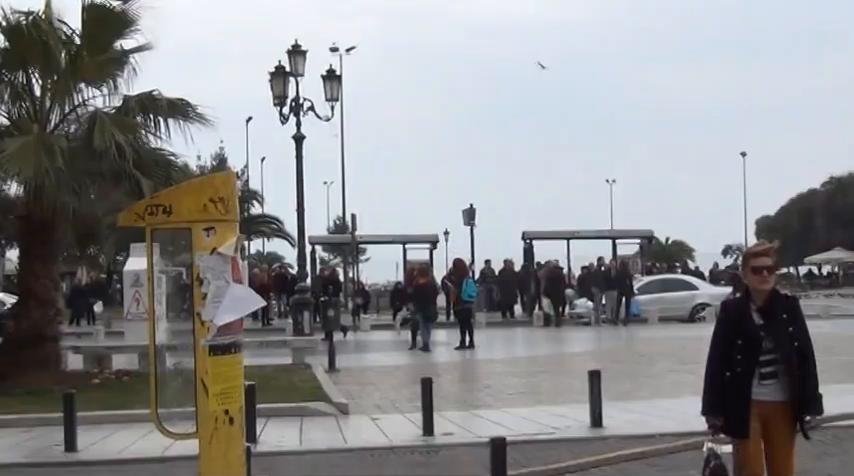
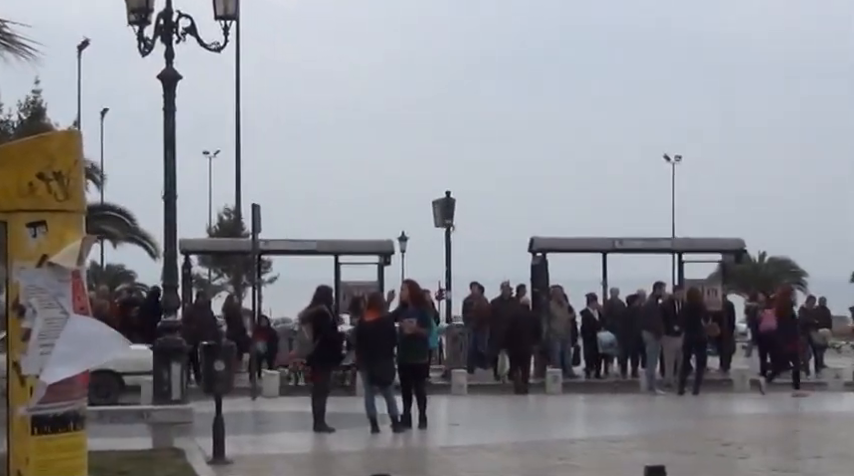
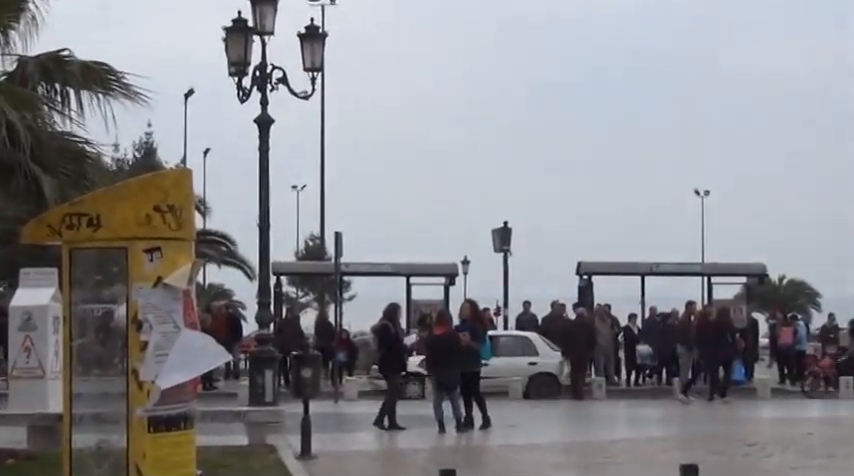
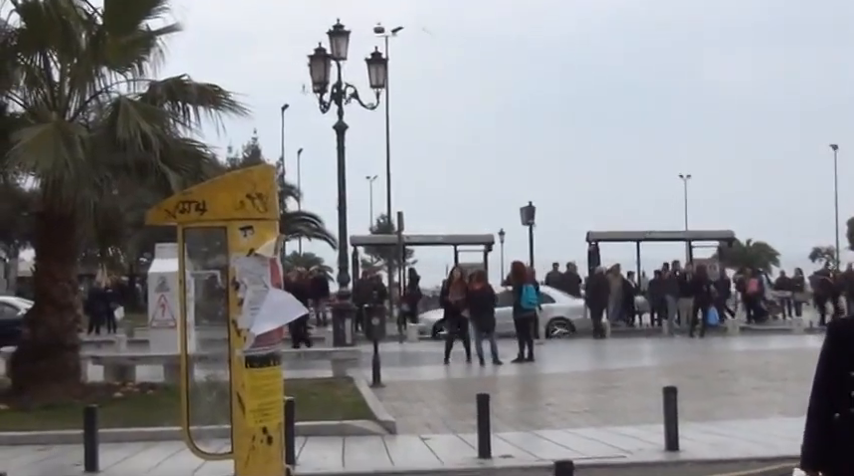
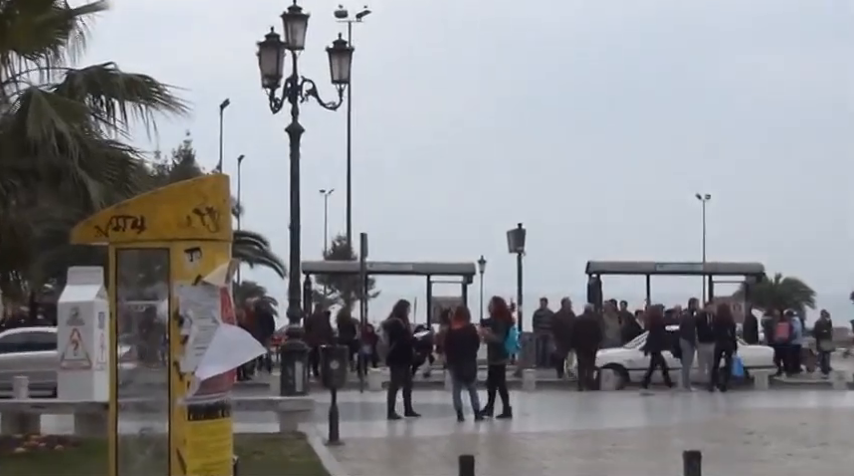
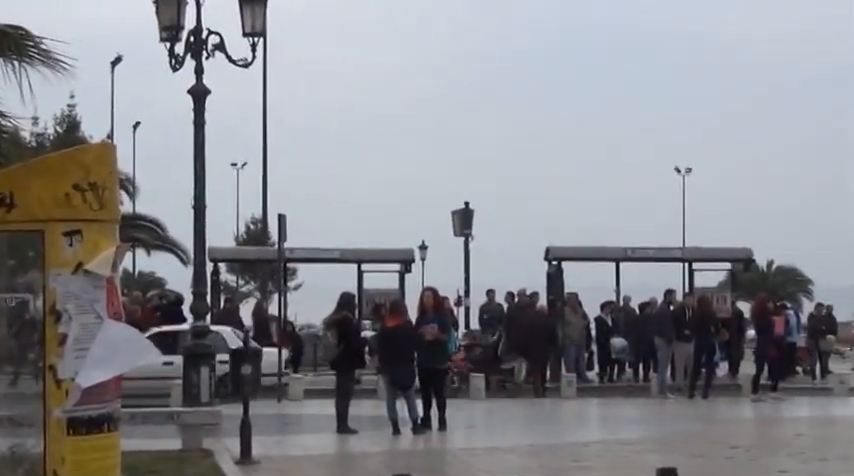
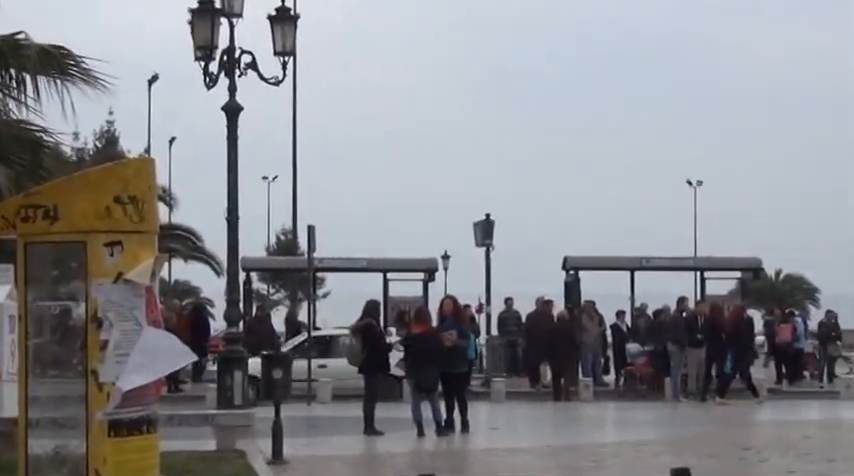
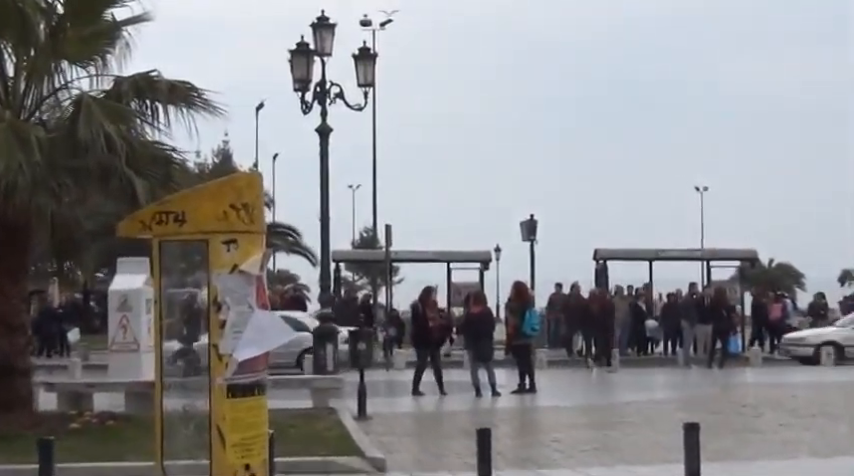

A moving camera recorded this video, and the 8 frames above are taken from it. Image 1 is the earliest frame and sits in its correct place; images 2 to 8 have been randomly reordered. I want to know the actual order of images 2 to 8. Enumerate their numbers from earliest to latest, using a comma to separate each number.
4, 8, 5, 3, 7, 6, 2
